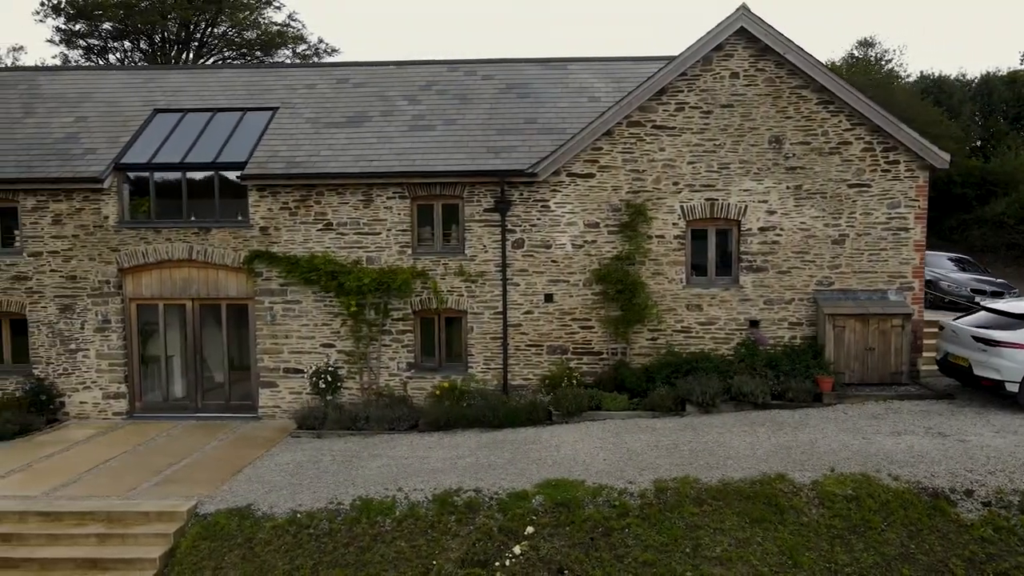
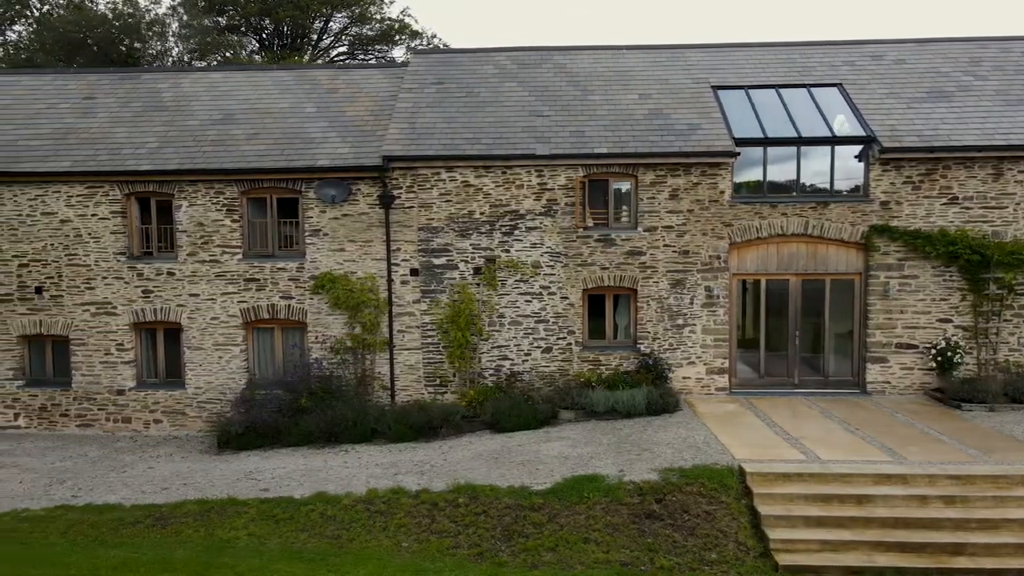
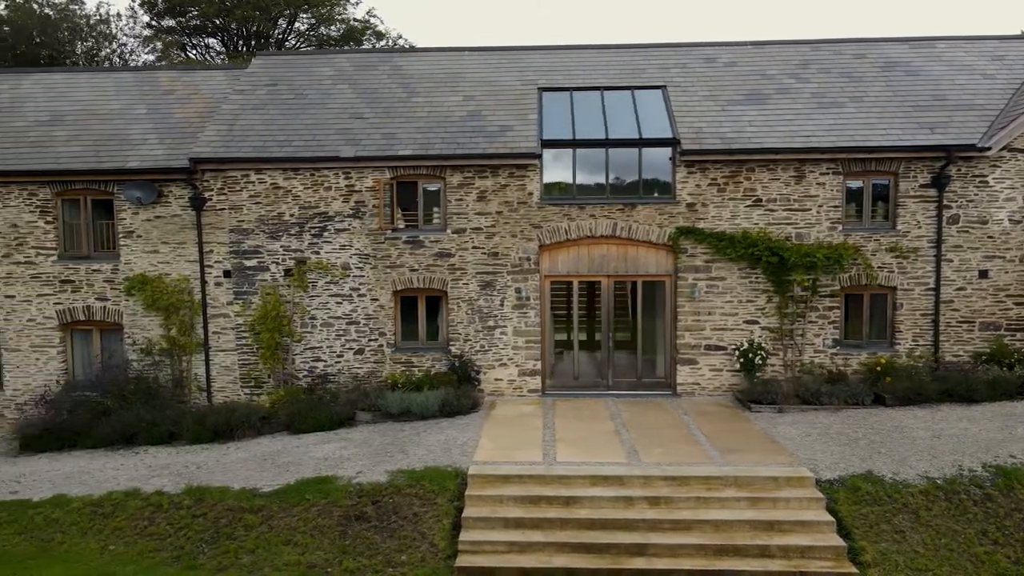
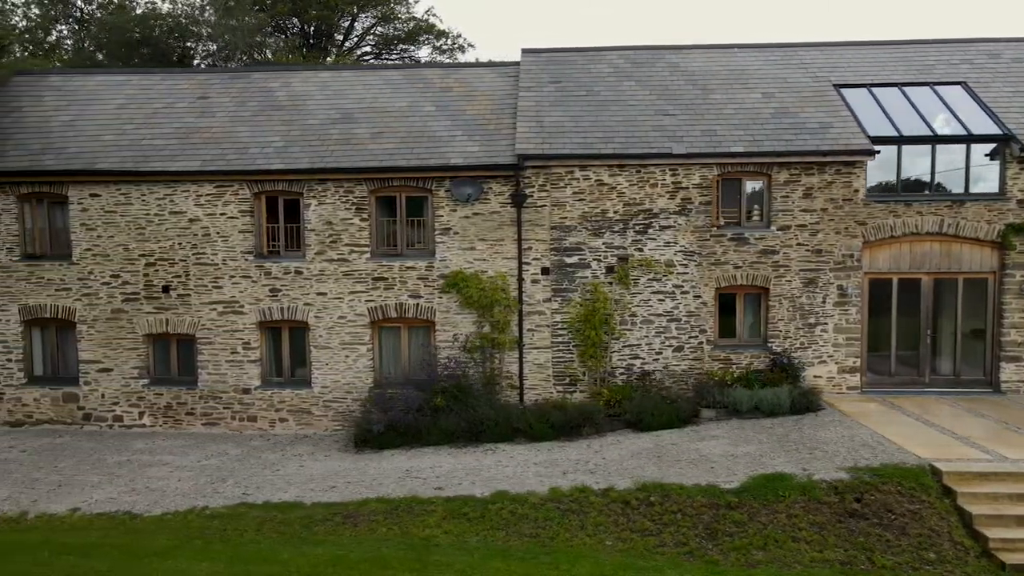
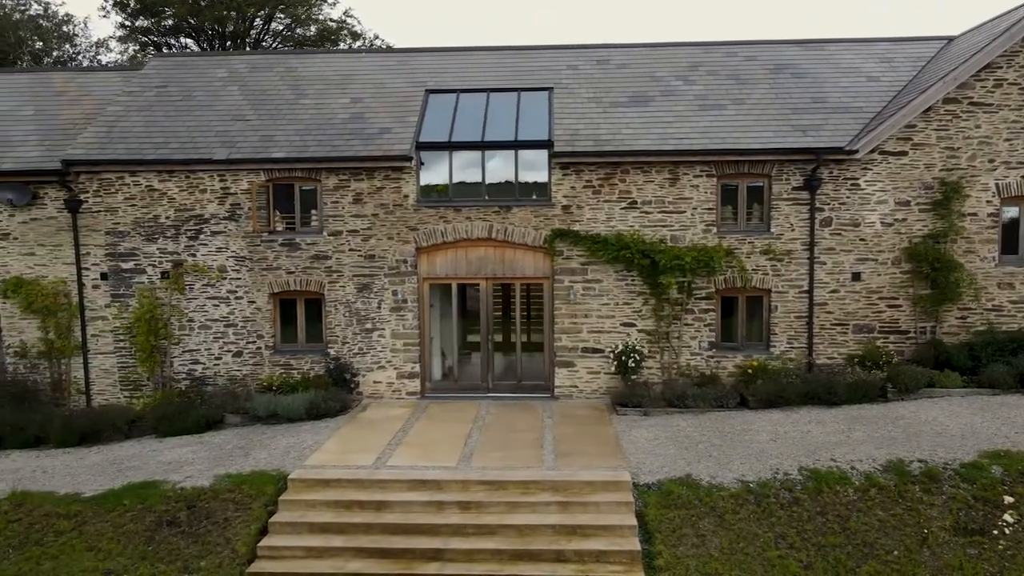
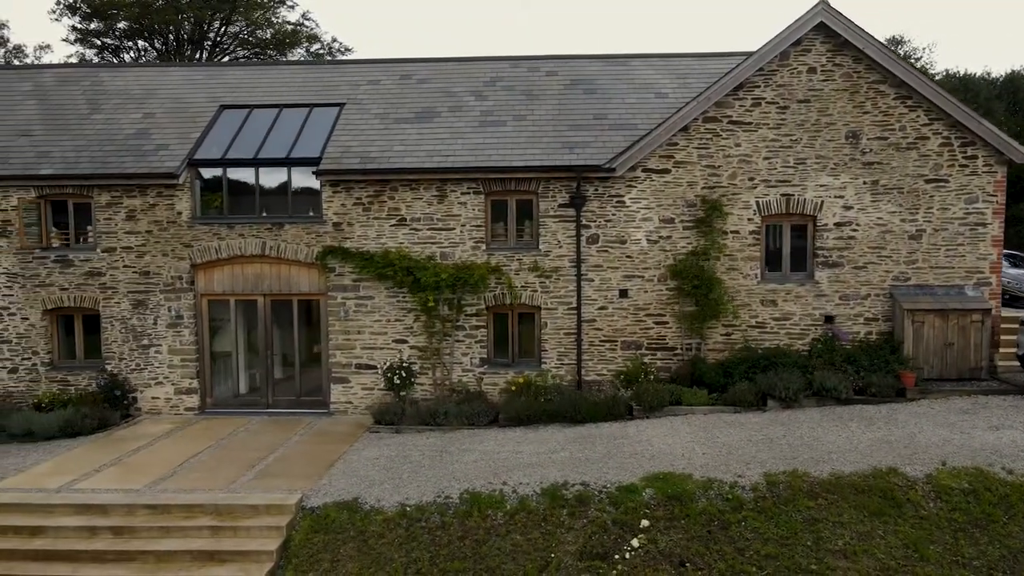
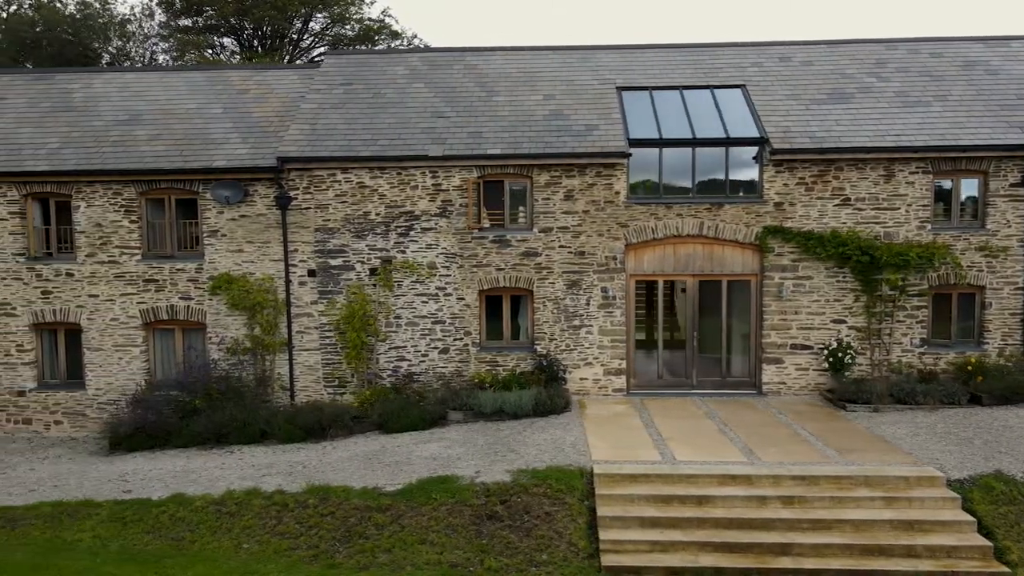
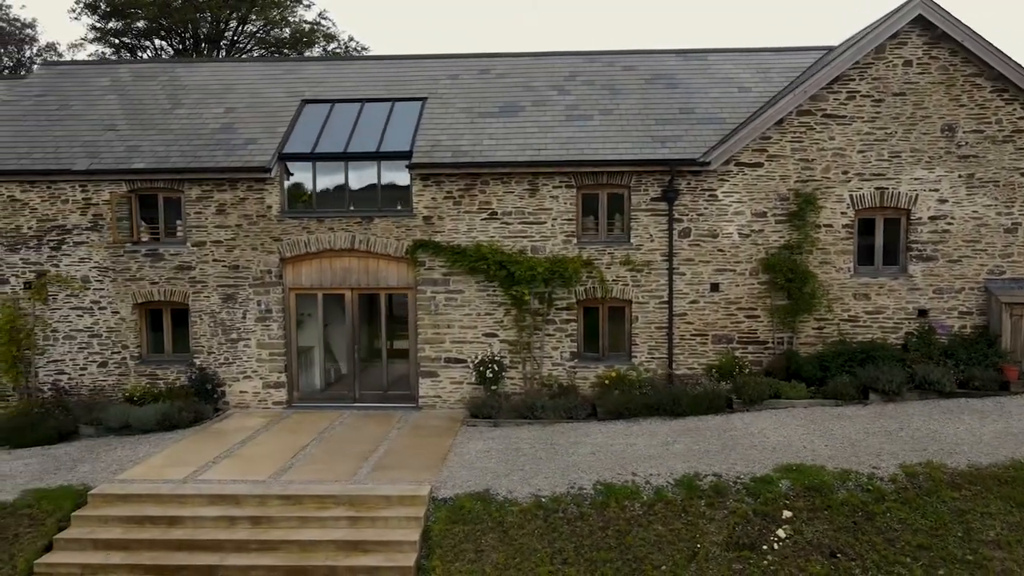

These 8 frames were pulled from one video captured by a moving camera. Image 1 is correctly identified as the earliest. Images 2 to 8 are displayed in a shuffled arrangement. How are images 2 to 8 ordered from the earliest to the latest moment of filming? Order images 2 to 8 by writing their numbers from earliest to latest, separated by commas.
6, 8, 5, 3, 7, 2, 4
